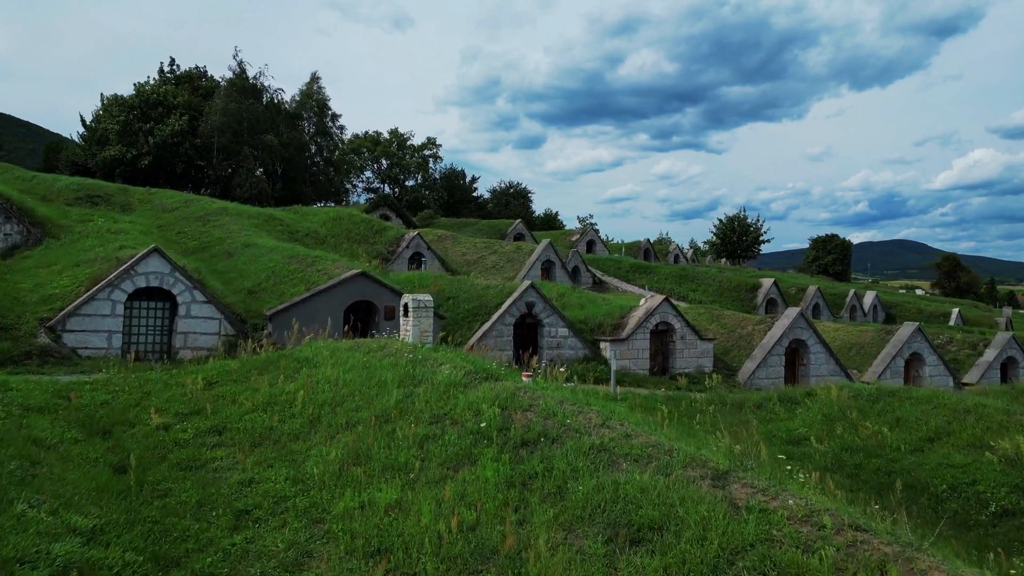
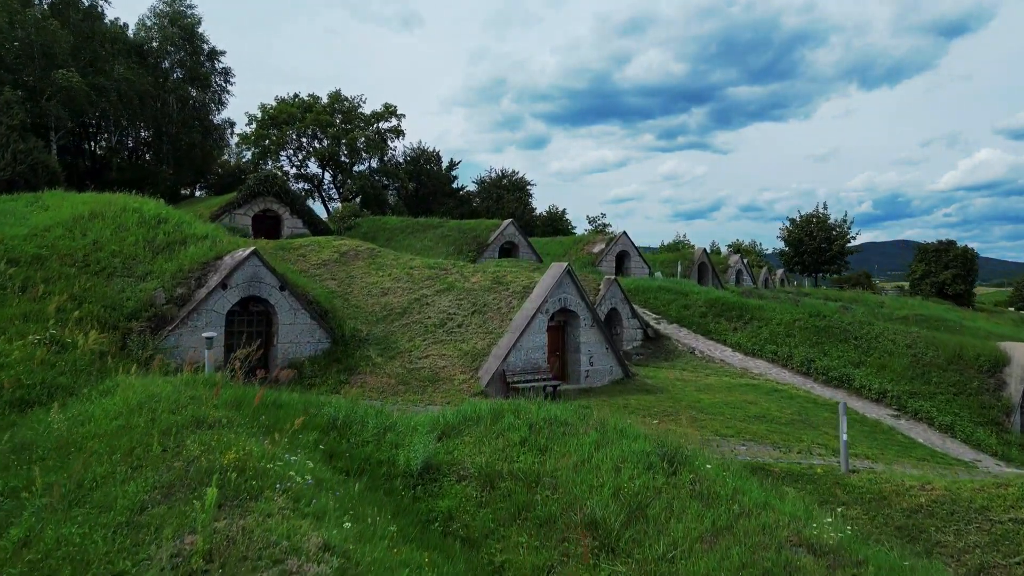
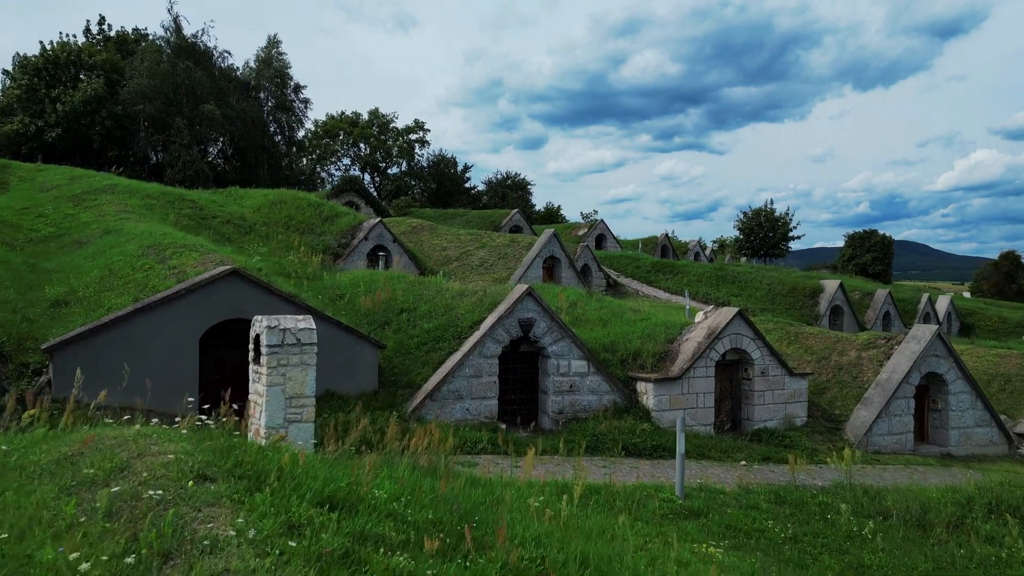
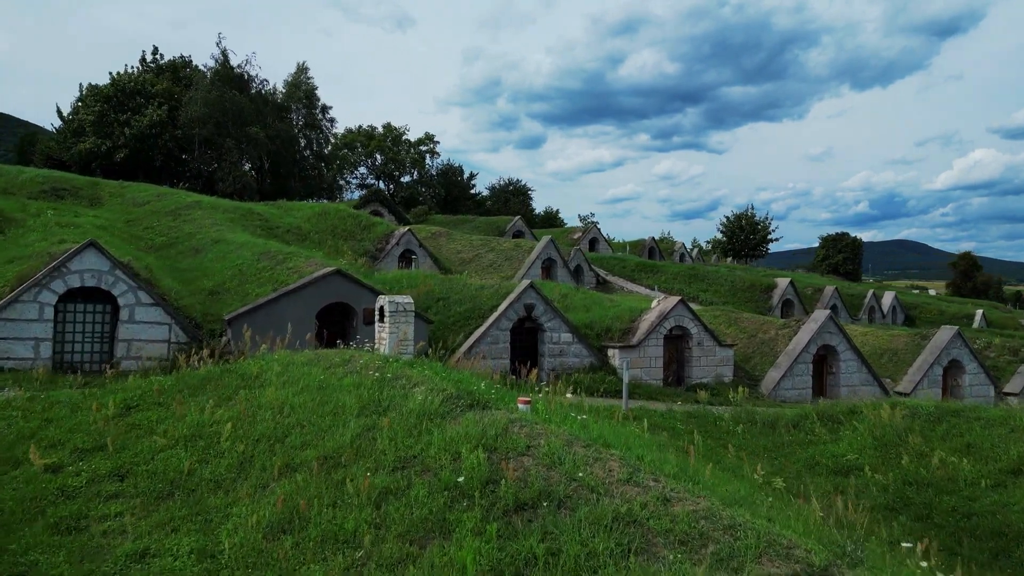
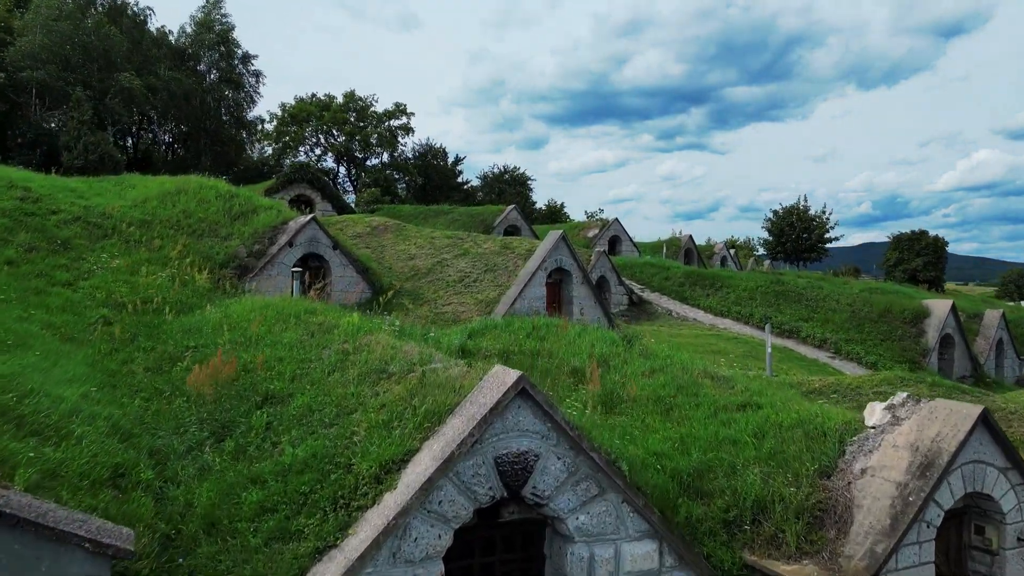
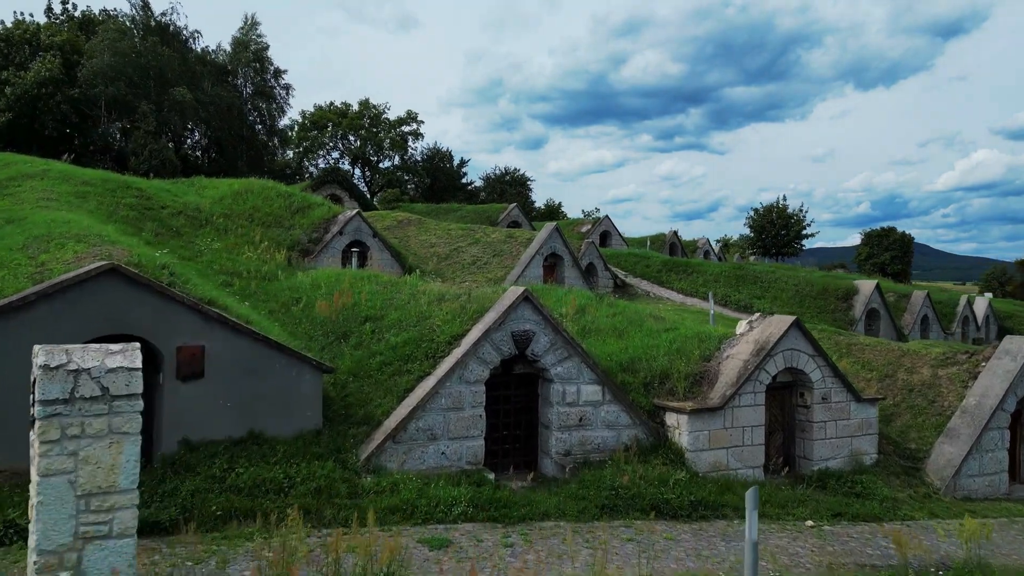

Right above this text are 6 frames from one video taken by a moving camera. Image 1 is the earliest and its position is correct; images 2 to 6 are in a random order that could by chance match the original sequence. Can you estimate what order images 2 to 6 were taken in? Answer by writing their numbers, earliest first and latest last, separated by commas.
4, 3, 6, 5, 2
